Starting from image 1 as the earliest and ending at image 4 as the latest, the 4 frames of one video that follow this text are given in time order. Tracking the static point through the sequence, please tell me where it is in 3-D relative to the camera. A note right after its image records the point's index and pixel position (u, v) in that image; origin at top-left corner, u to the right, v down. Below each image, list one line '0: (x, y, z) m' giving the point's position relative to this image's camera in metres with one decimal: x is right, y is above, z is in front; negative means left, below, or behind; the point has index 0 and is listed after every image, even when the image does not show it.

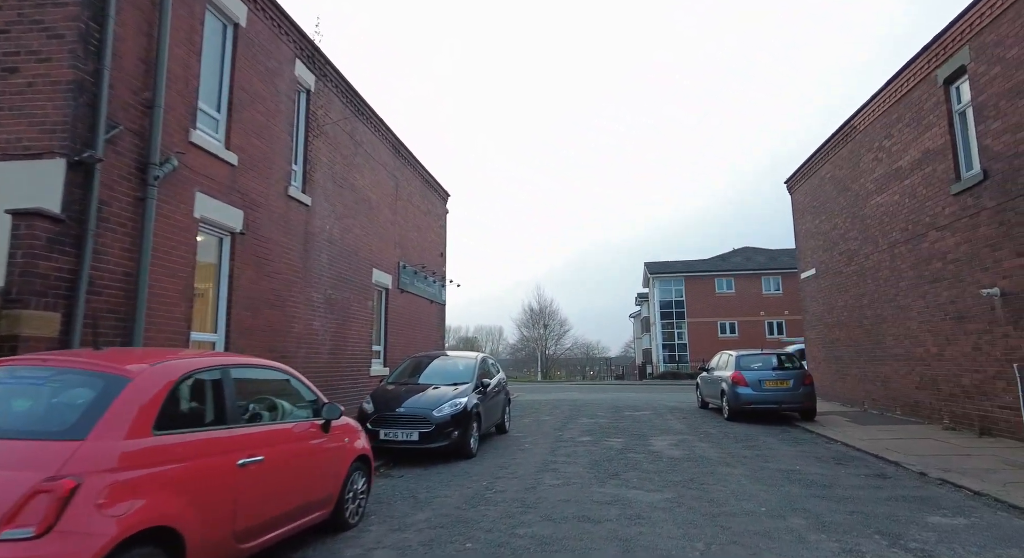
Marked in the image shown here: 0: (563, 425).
0: (+1.0, -3.0, +10.7) m
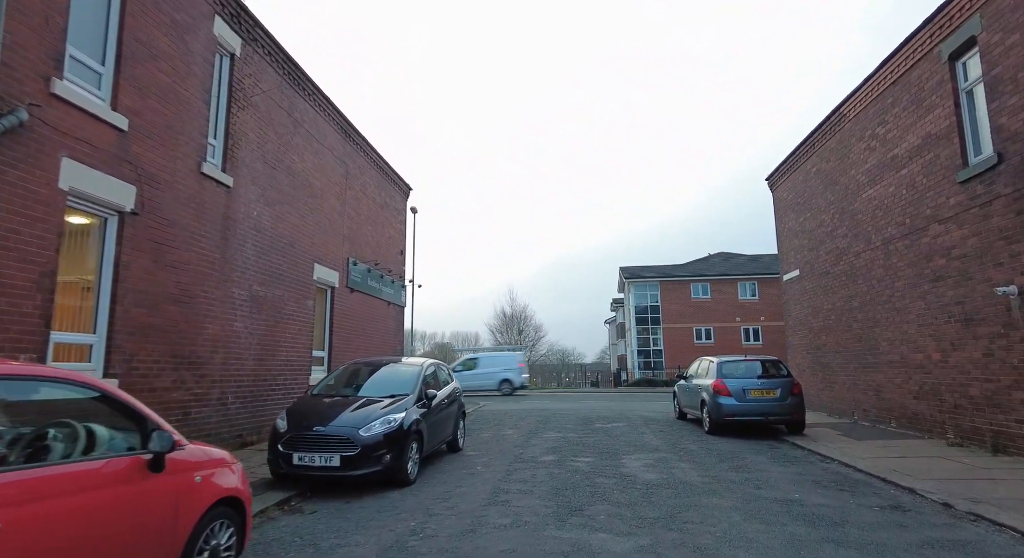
0: (+0.3, -3.0, +9.5) m
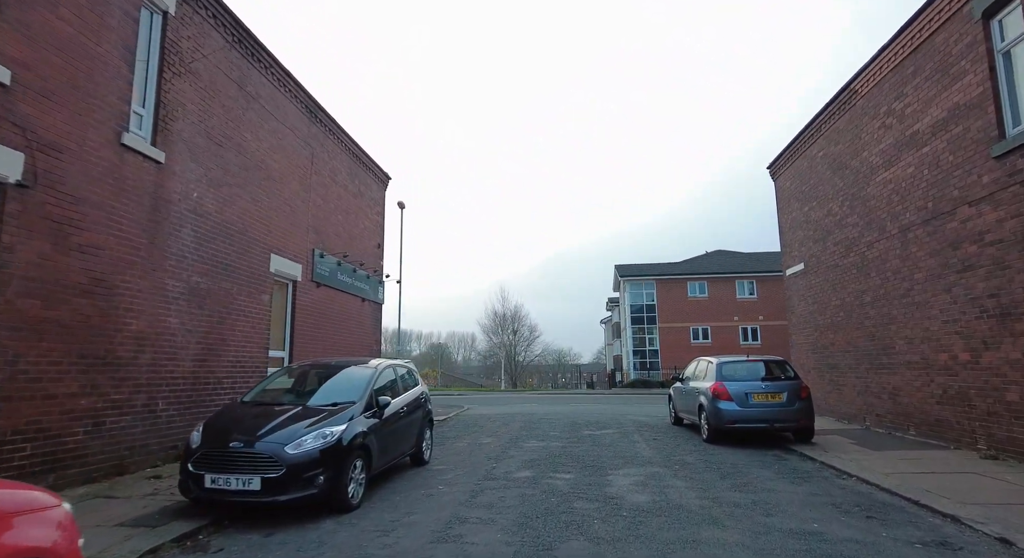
0: (-0.1, -2.8, +8.5) m
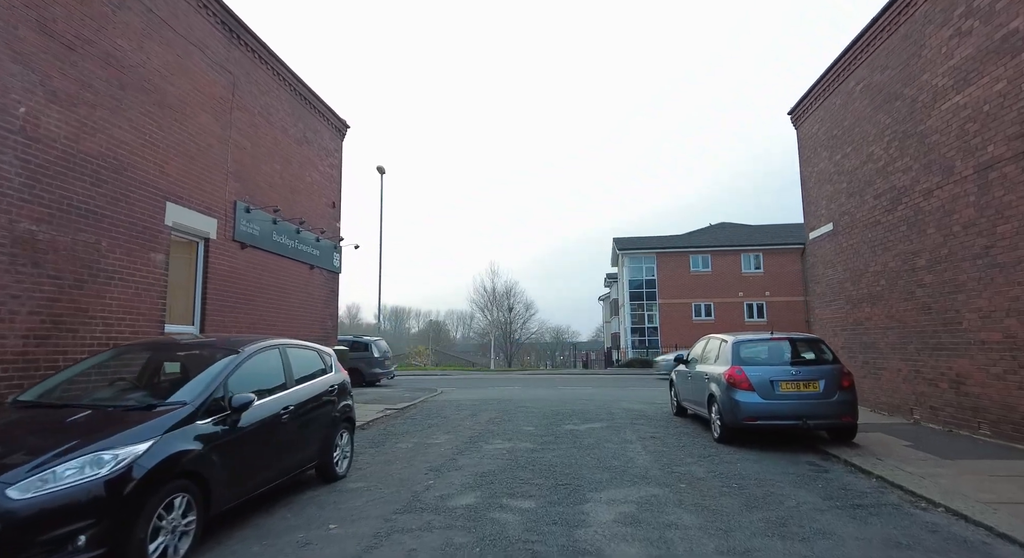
0: (-0.7, -2.2, +6.5) m
